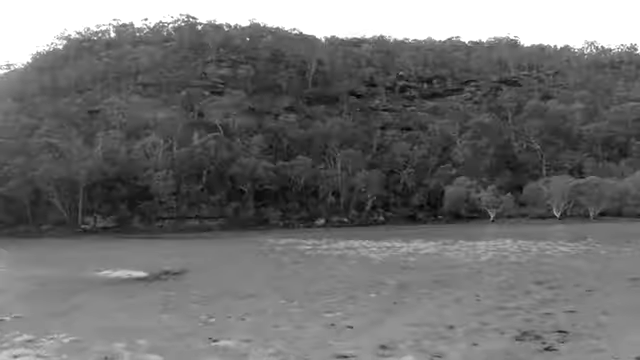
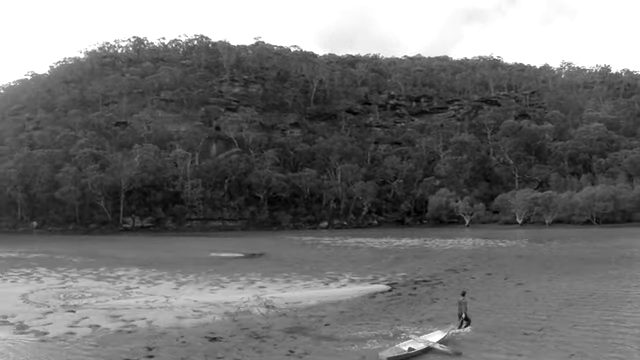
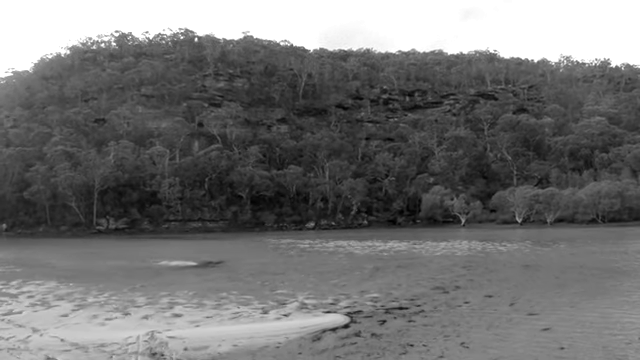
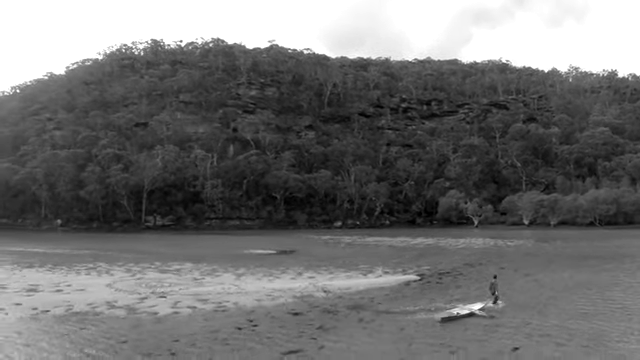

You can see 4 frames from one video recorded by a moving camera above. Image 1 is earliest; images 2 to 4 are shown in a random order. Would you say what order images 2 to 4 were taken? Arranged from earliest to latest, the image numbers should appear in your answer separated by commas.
3, 2, 4
